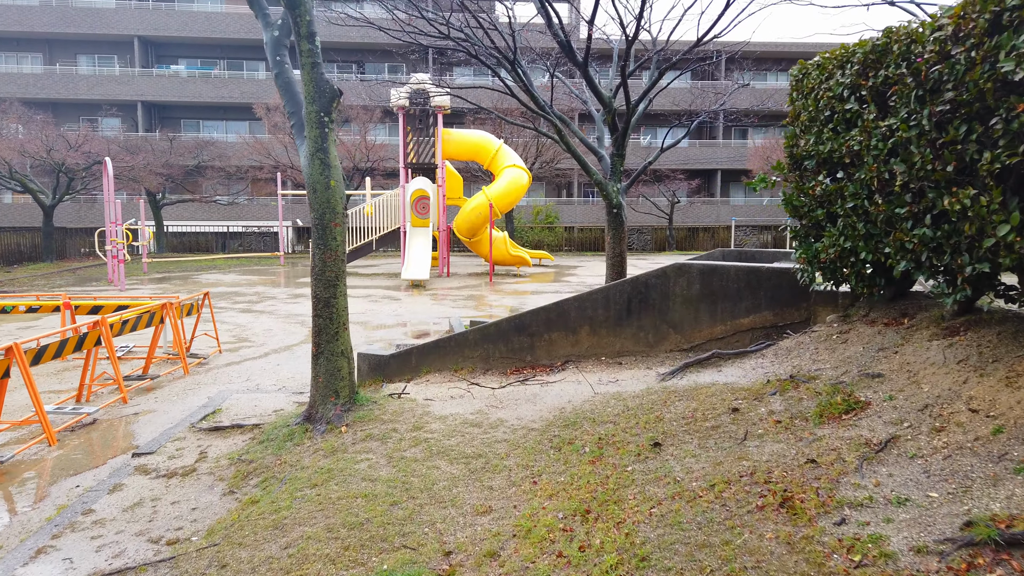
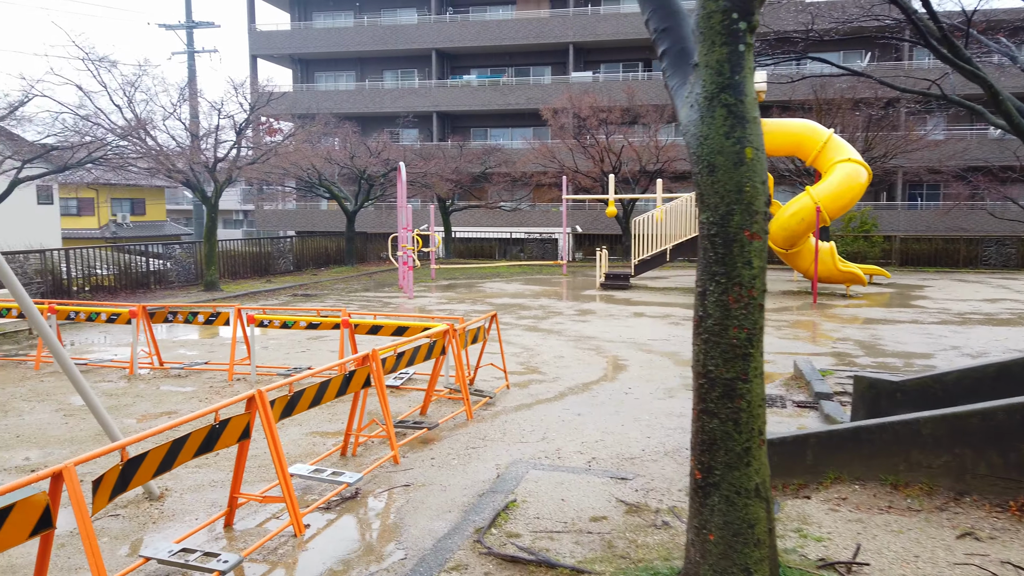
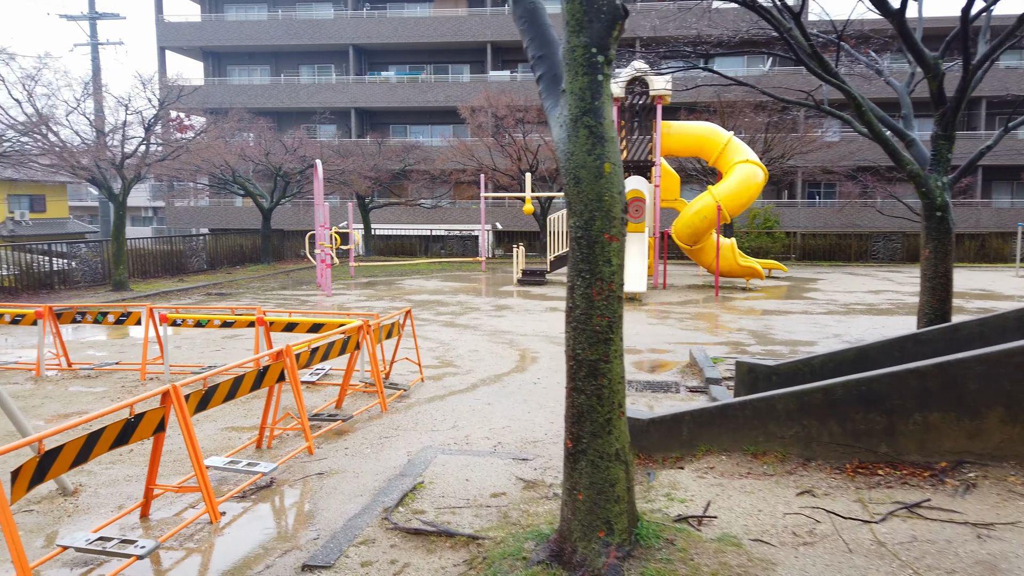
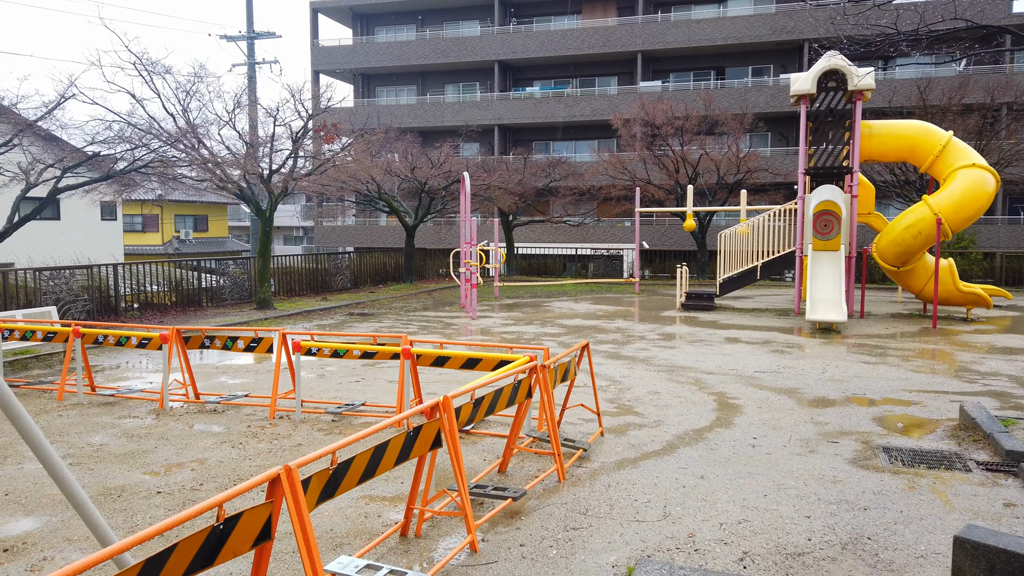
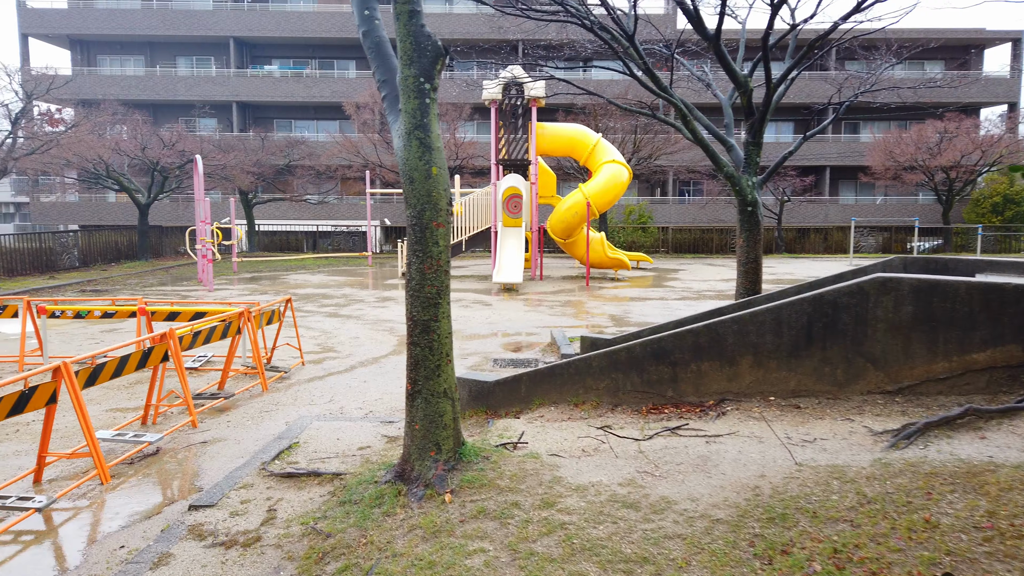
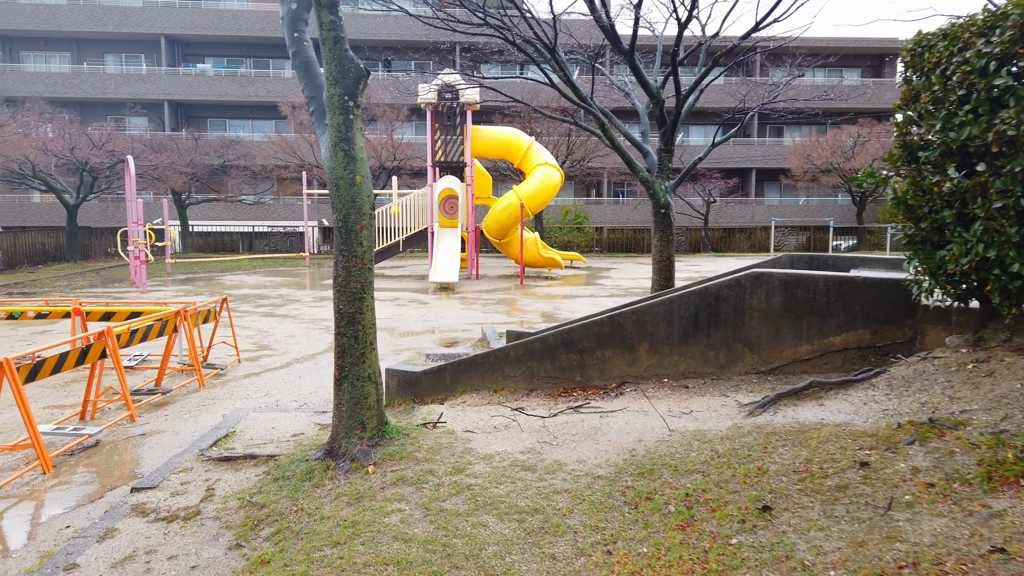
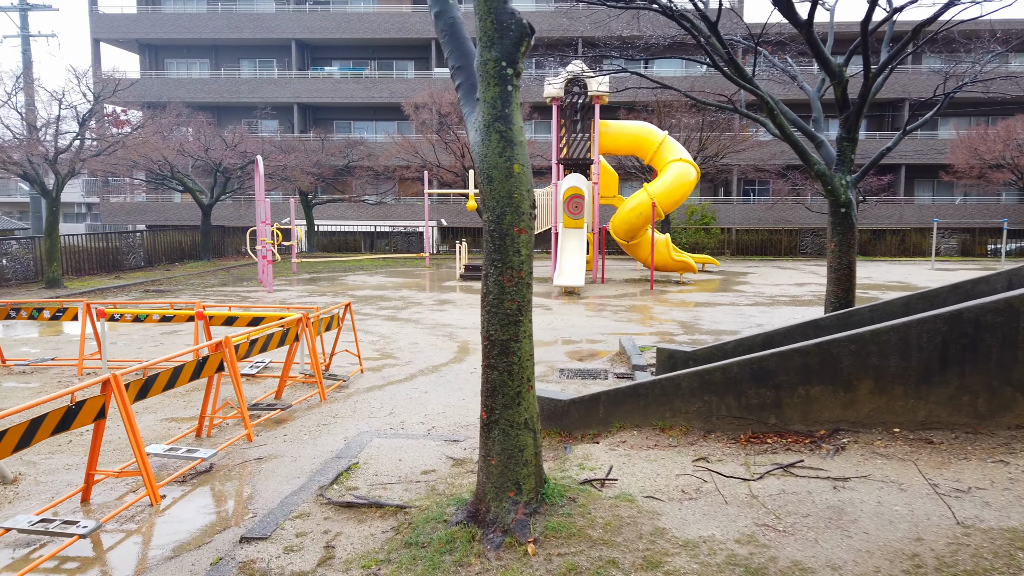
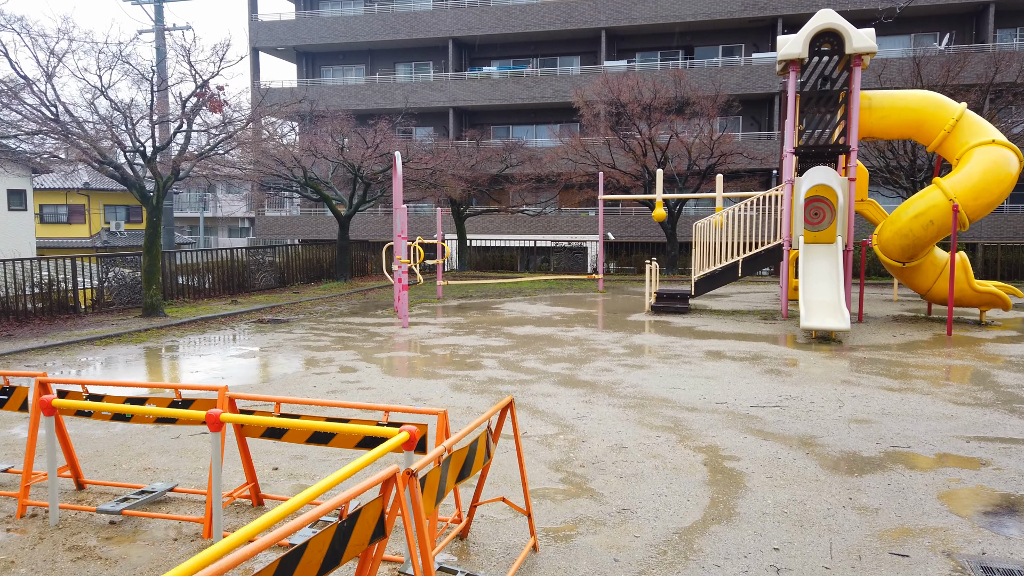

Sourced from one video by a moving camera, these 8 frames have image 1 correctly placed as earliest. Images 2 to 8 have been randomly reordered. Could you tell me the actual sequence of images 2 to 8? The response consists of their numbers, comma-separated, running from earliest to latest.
6, 5, 7, 3, 2, 4, 8
